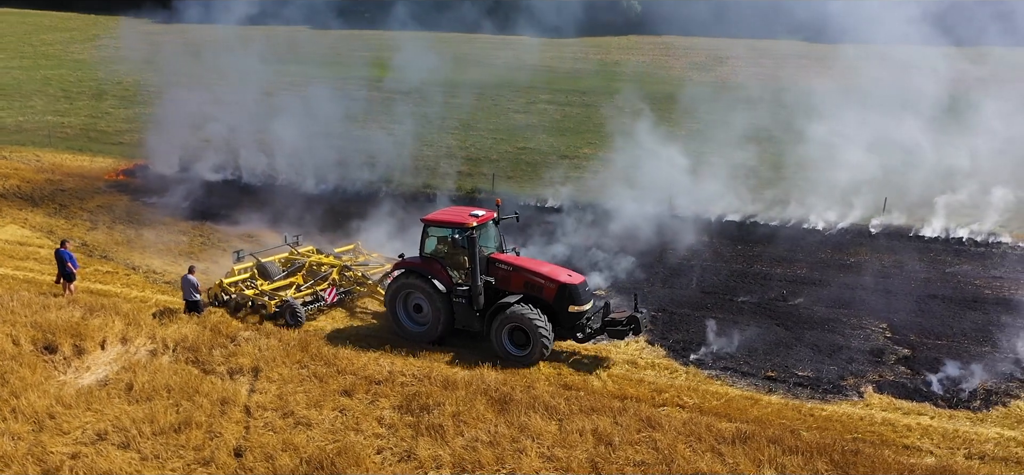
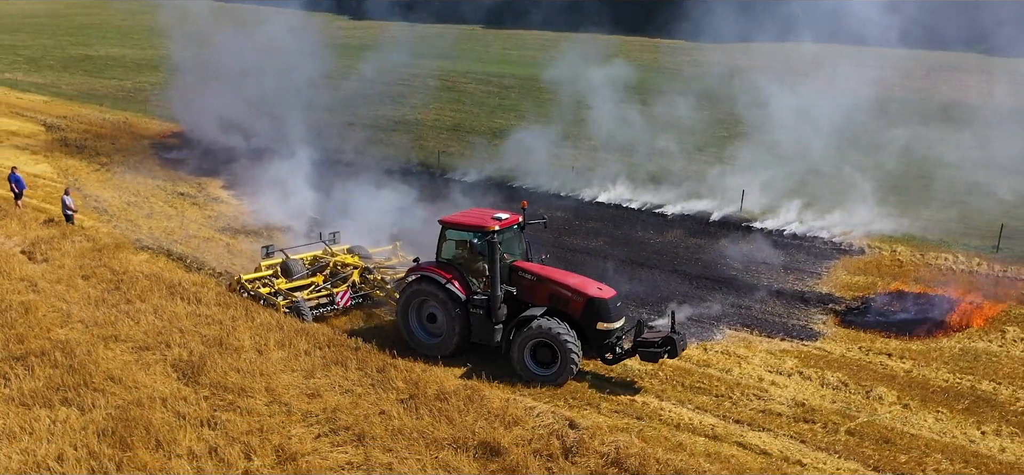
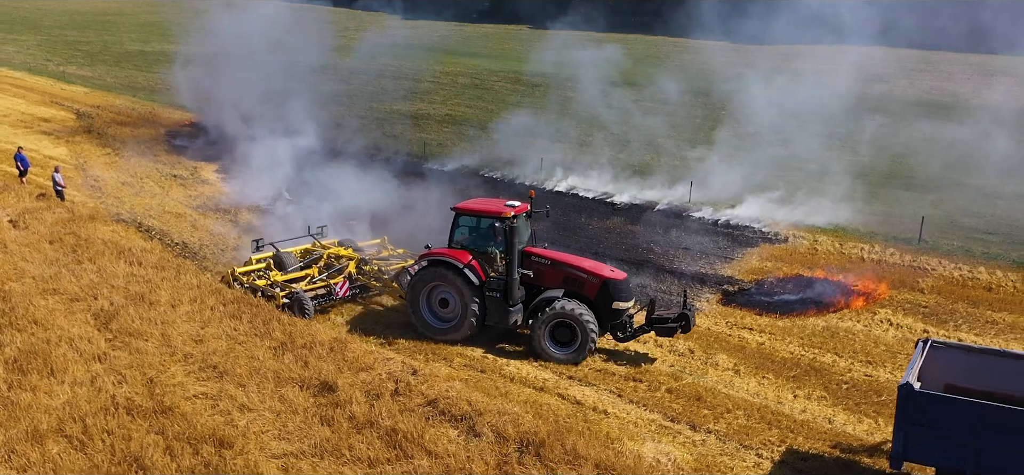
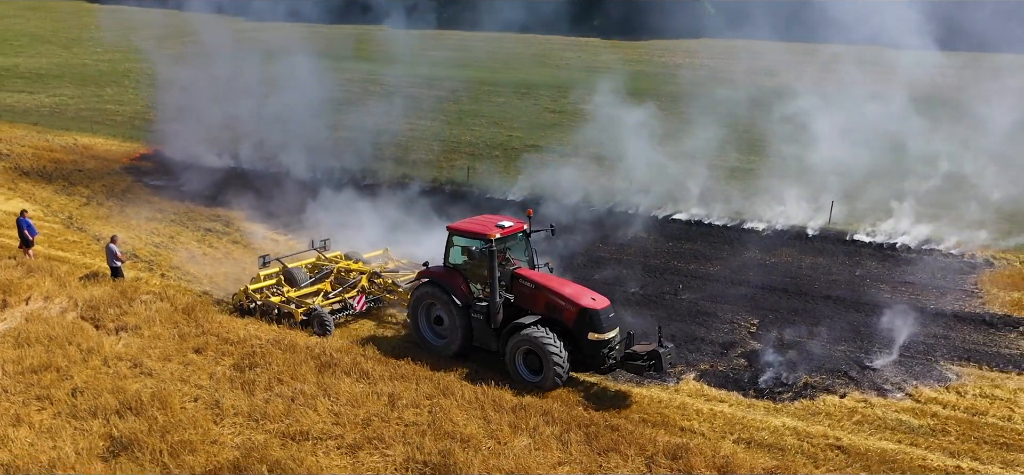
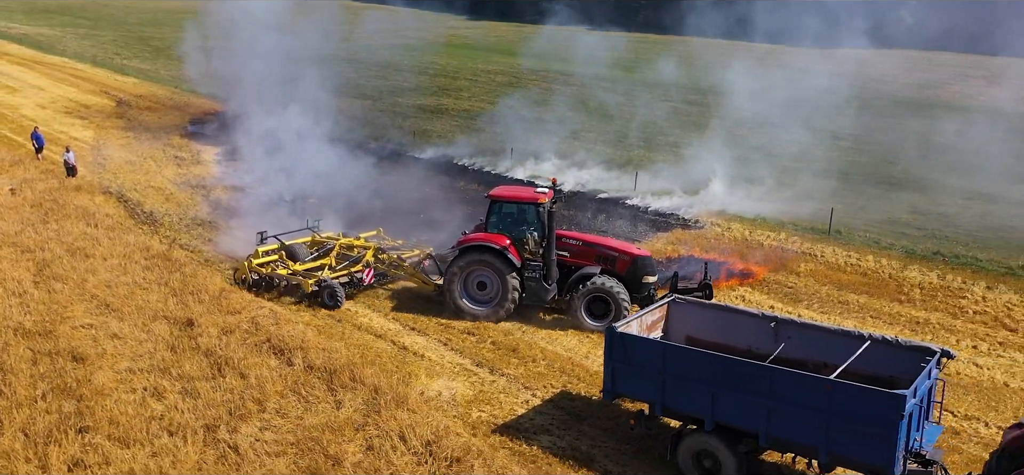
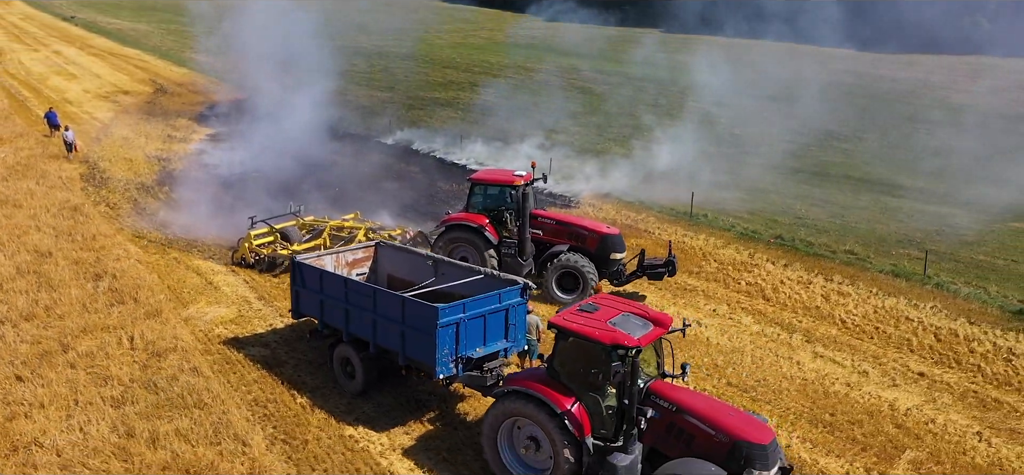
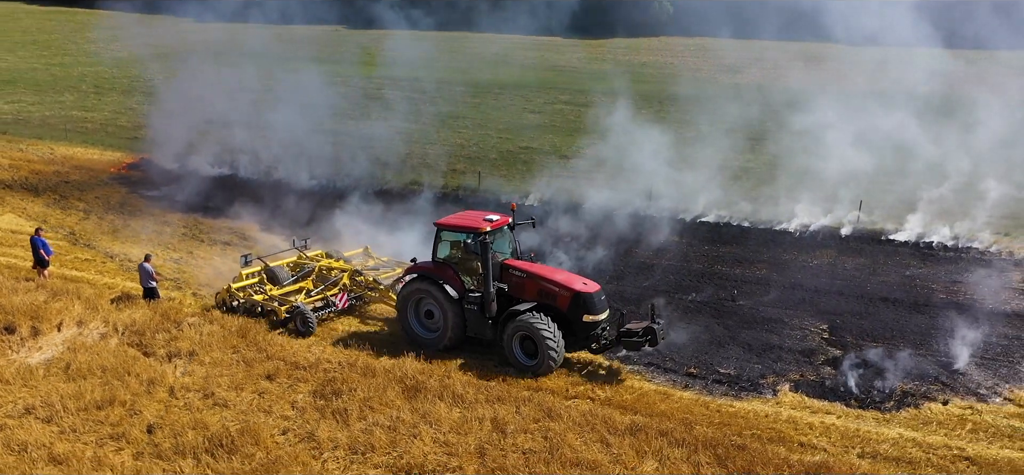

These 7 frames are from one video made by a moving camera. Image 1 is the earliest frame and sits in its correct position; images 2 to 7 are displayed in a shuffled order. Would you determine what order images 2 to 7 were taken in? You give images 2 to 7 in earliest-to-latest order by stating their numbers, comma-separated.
7, 4, 2, 3, 5, 6
